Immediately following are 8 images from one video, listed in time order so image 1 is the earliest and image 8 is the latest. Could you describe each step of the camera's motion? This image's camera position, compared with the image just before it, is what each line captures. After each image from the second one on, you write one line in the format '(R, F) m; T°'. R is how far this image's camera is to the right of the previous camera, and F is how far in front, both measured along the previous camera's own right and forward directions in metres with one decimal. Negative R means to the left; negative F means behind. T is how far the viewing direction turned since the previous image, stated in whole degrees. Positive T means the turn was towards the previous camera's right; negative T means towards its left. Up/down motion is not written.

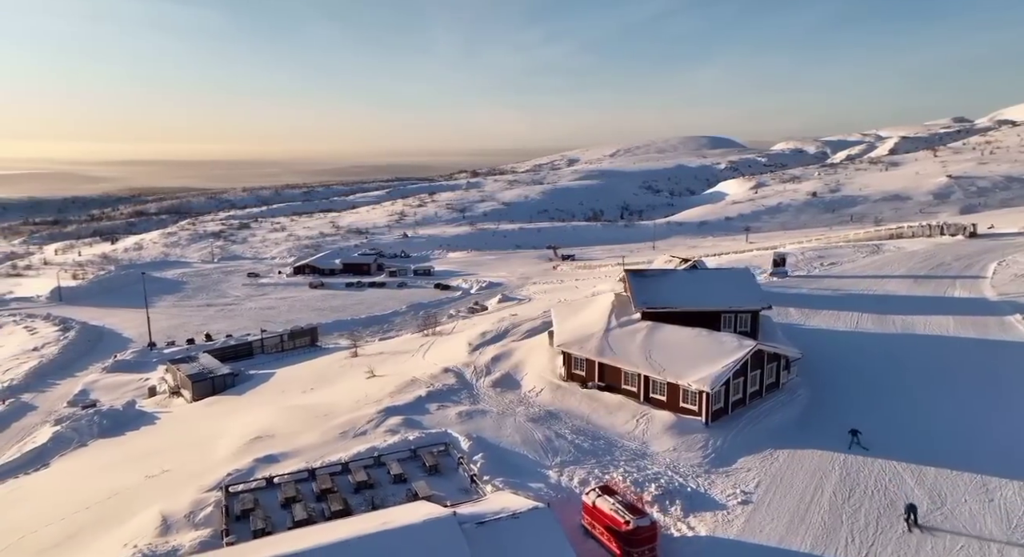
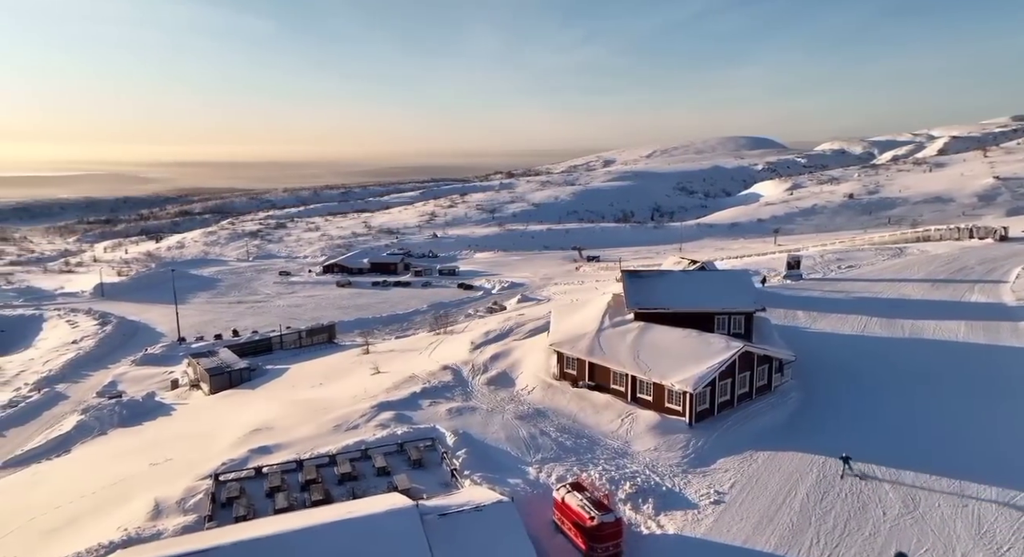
(+1.3, -0.2) m; -3°
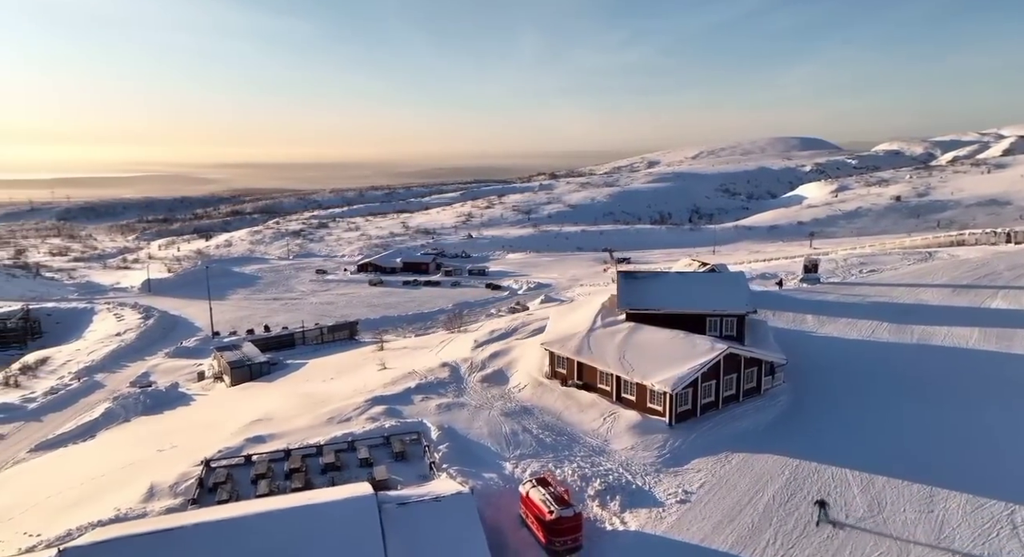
(+1.6, -0.3) m; -3°
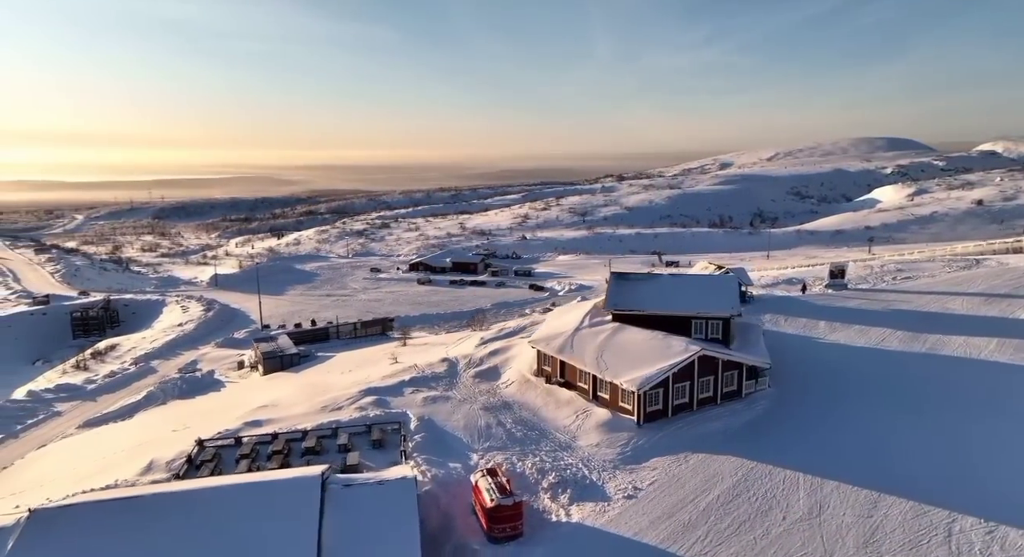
(+2.4, -0.4) m; -5°
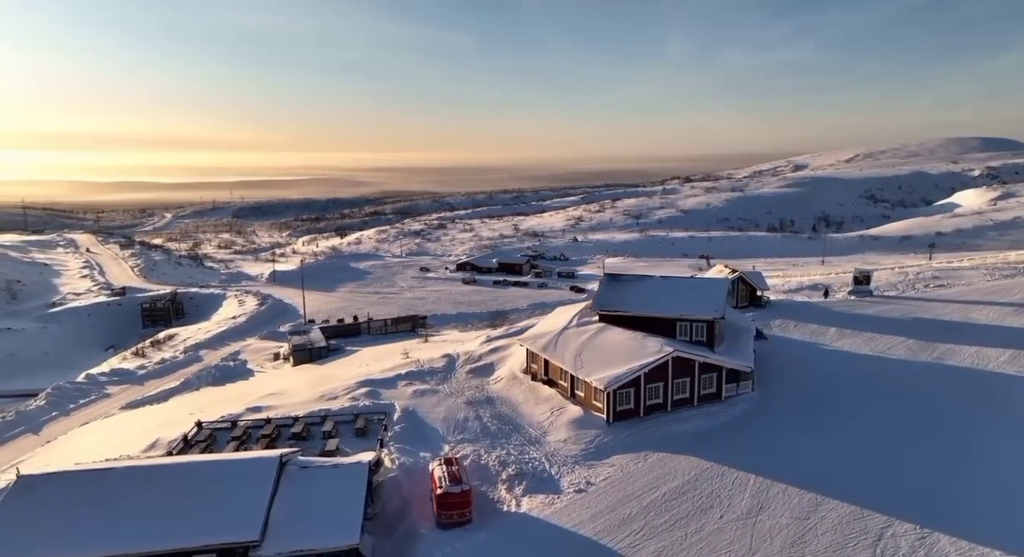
(+2.3, -0.4) m; -5°
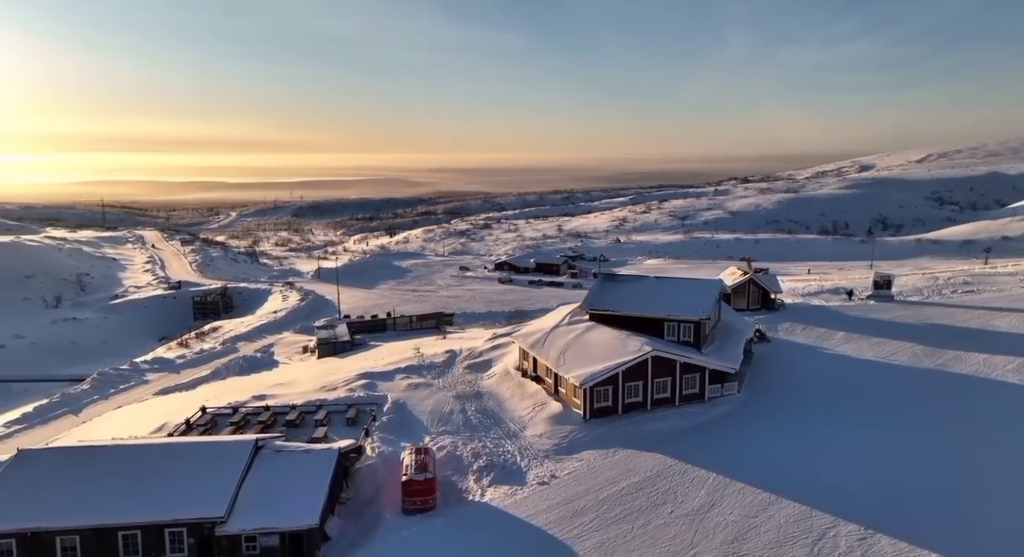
(+1.9, -0.4) m; -4°
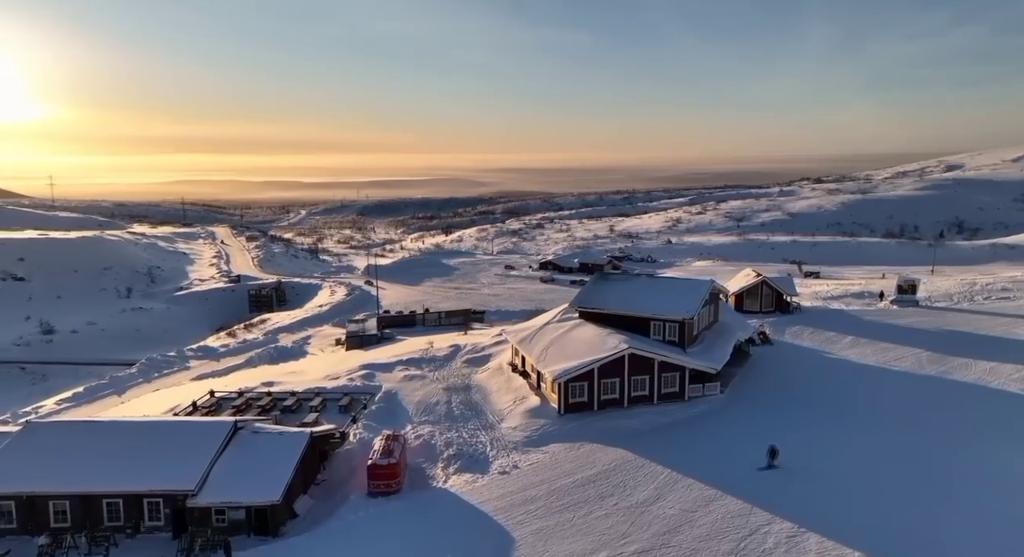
(+2.2, -0.4) m; -5°
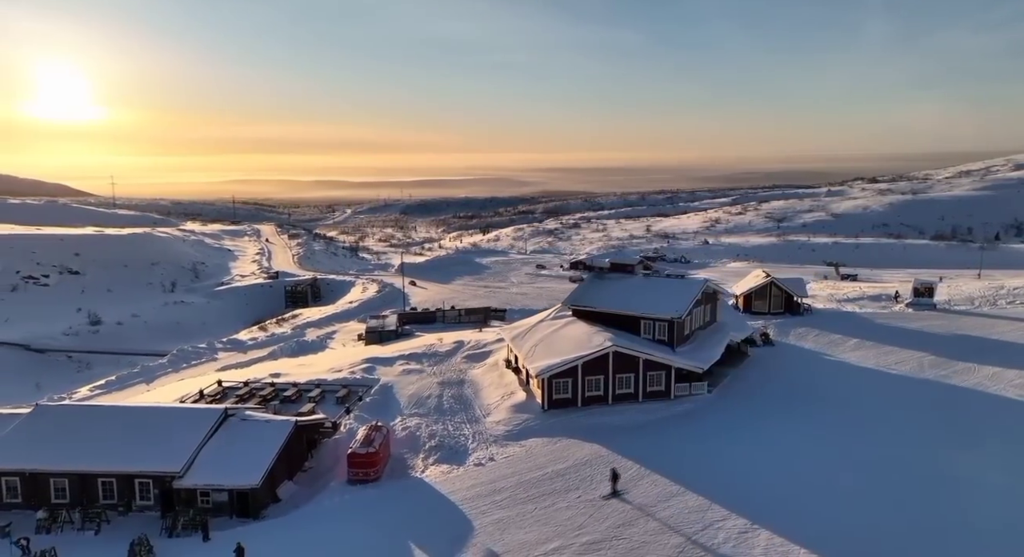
(+1.5, -0.3) m; -3°
